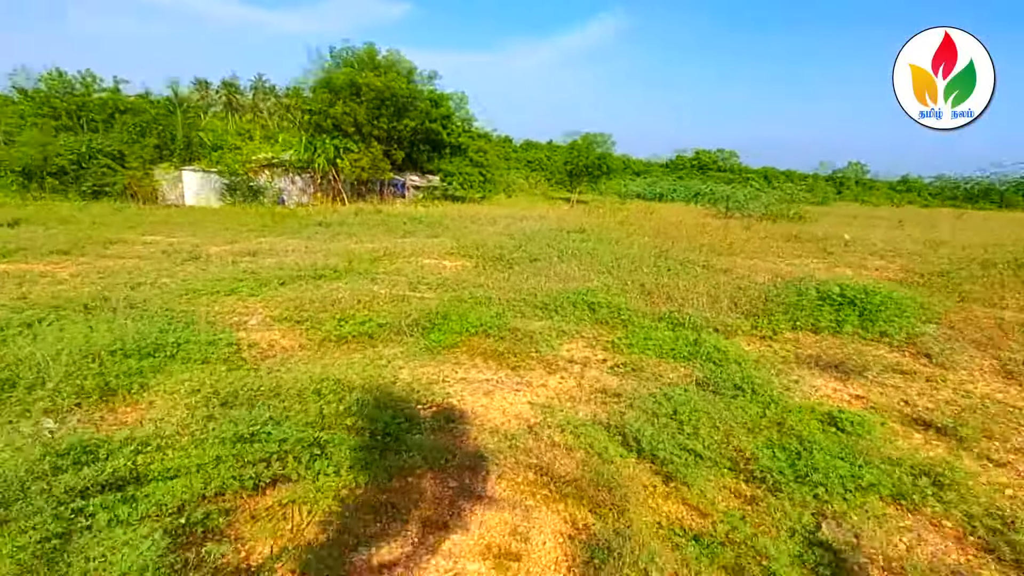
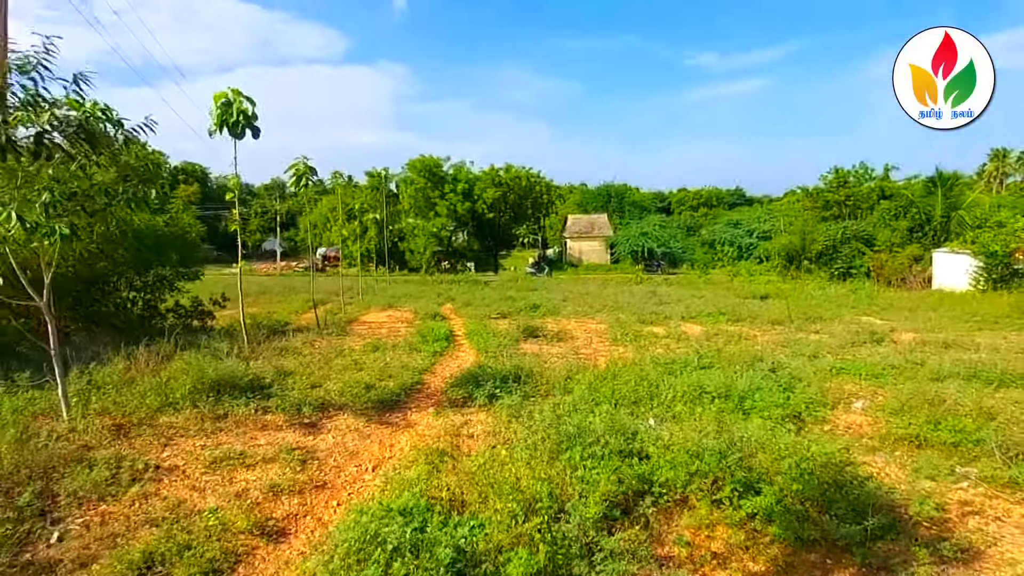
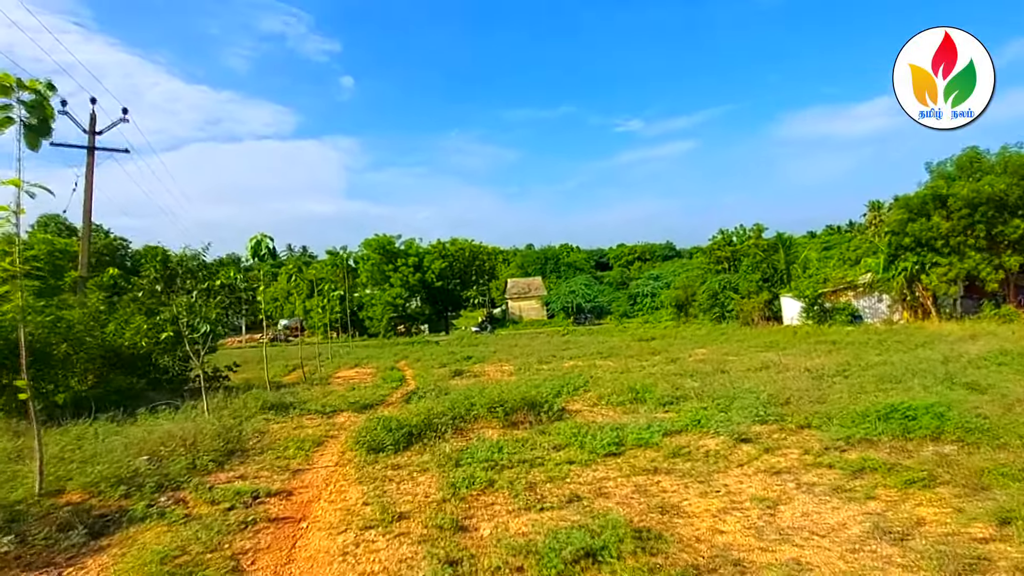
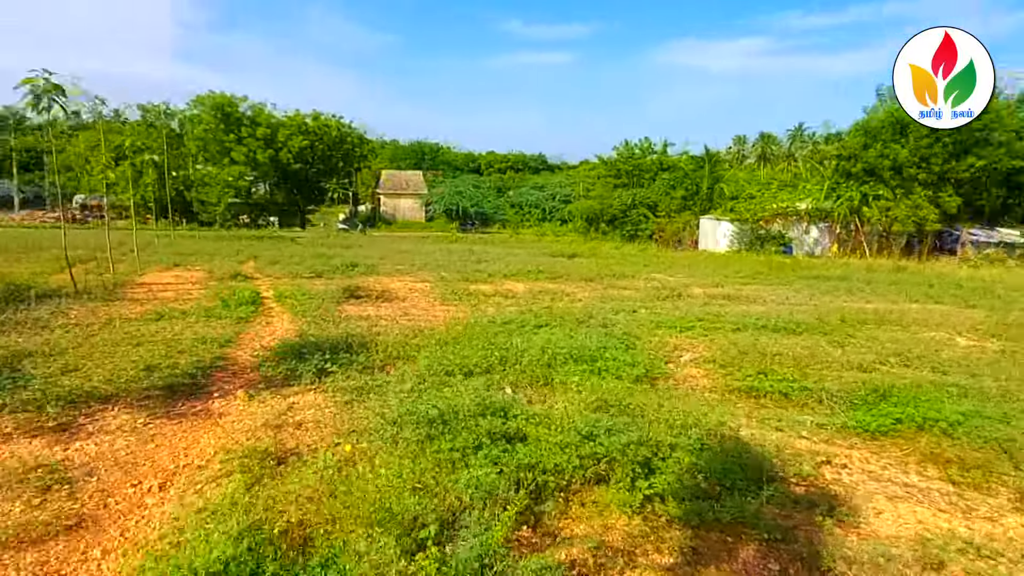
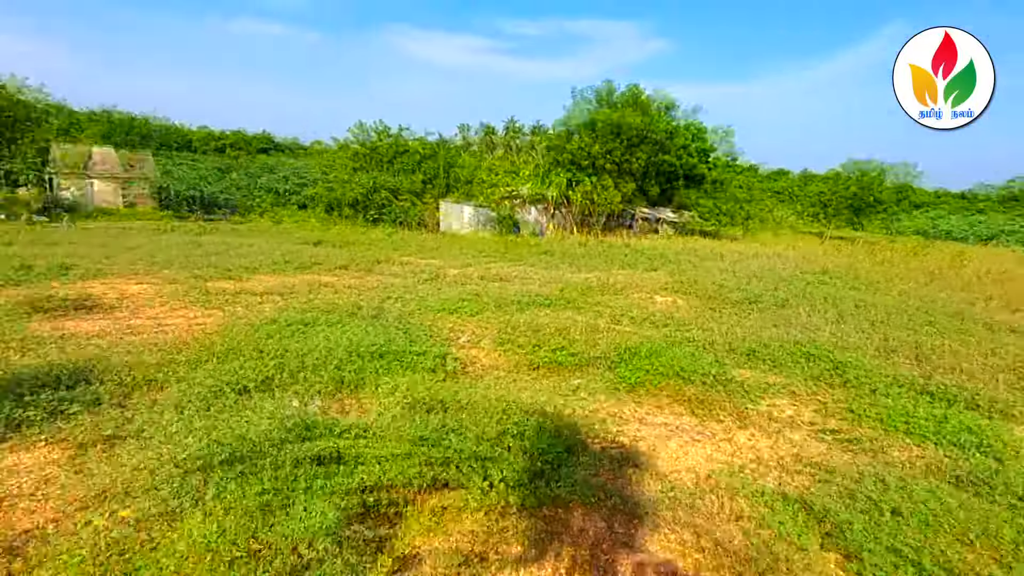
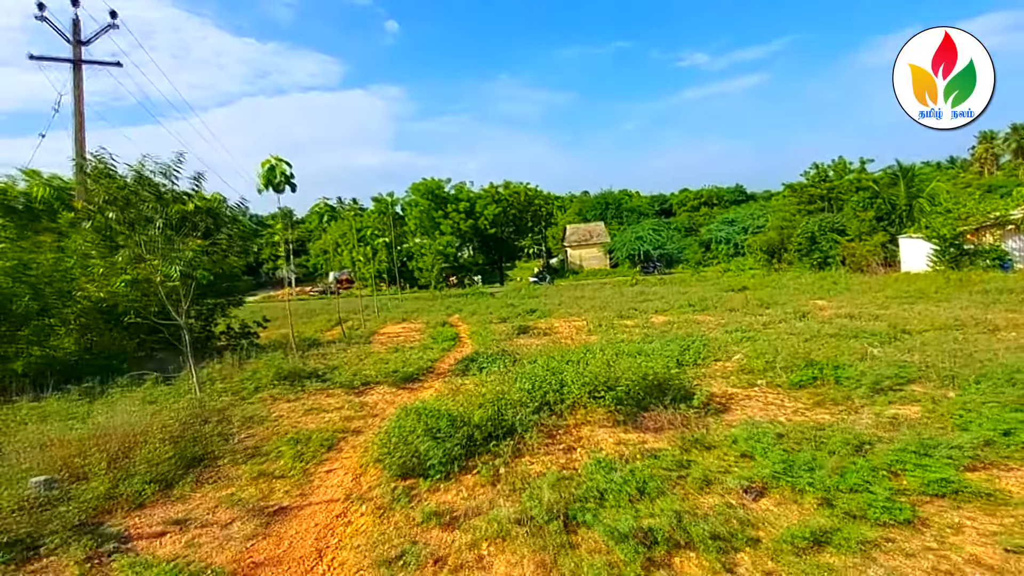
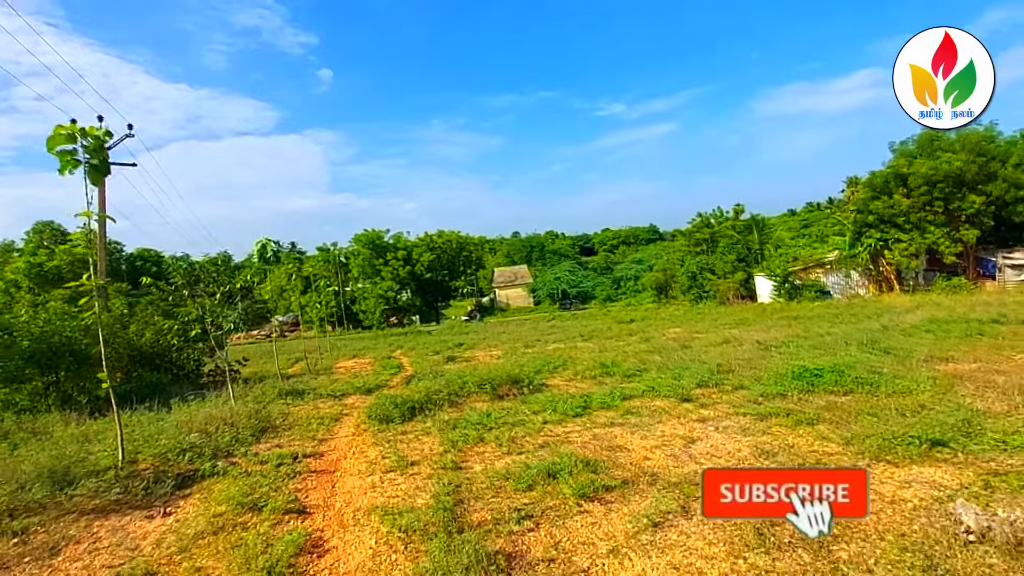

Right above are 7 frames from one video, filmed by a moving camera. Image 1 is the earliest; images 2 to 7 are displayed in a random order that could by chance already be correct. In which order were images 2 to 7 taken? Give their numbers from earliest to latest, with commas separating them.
5, 4, 2, 6, 3, 7
